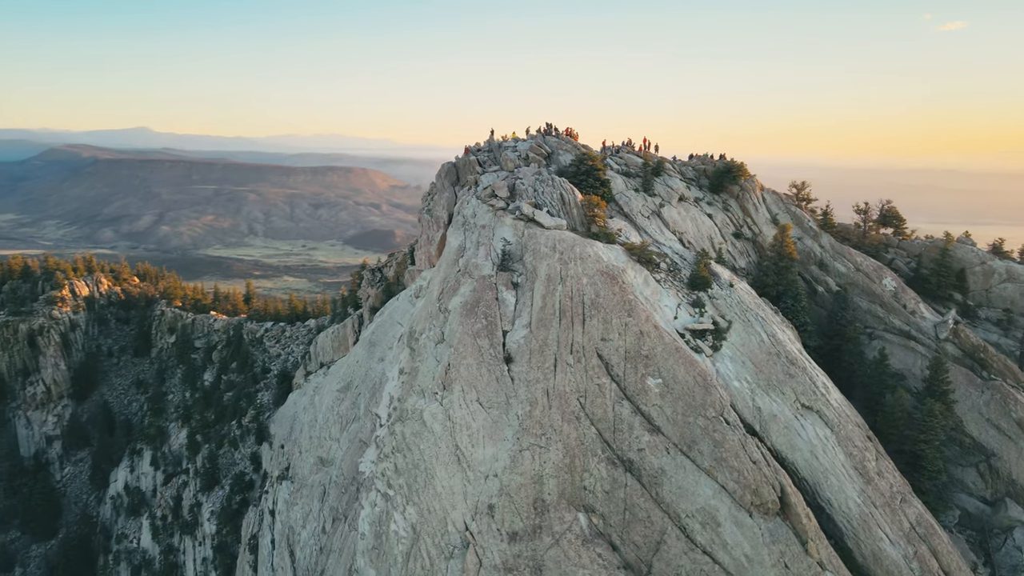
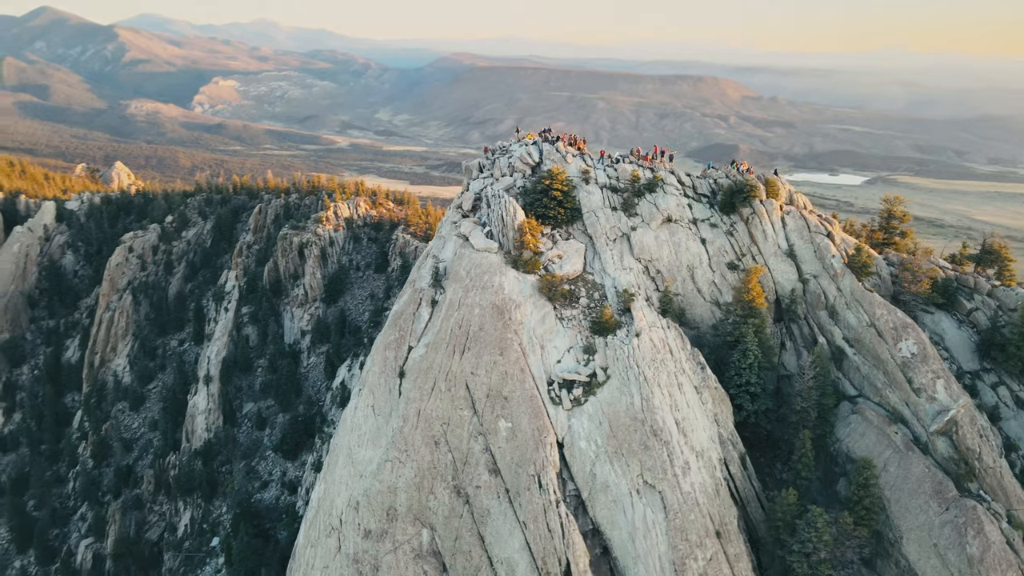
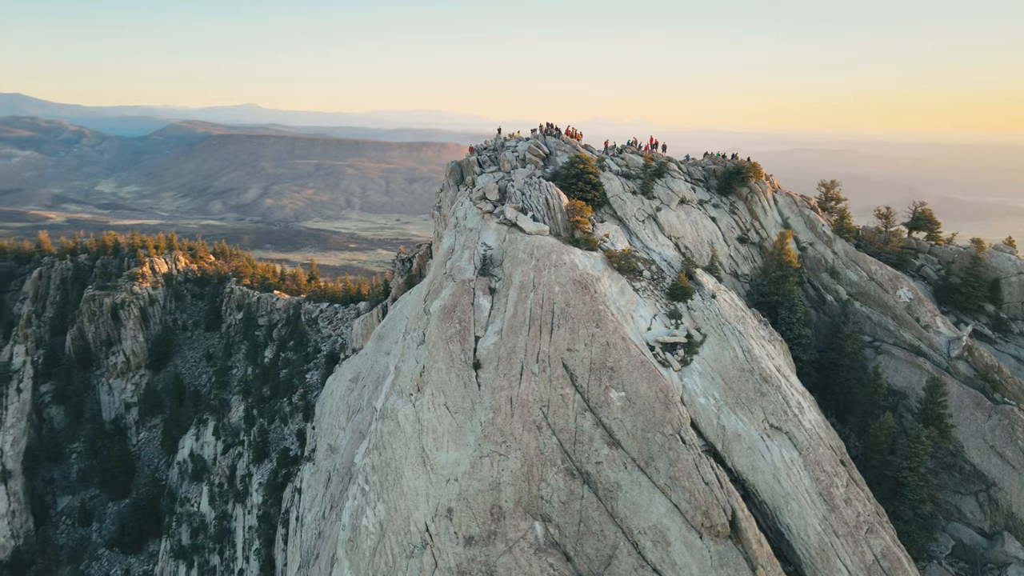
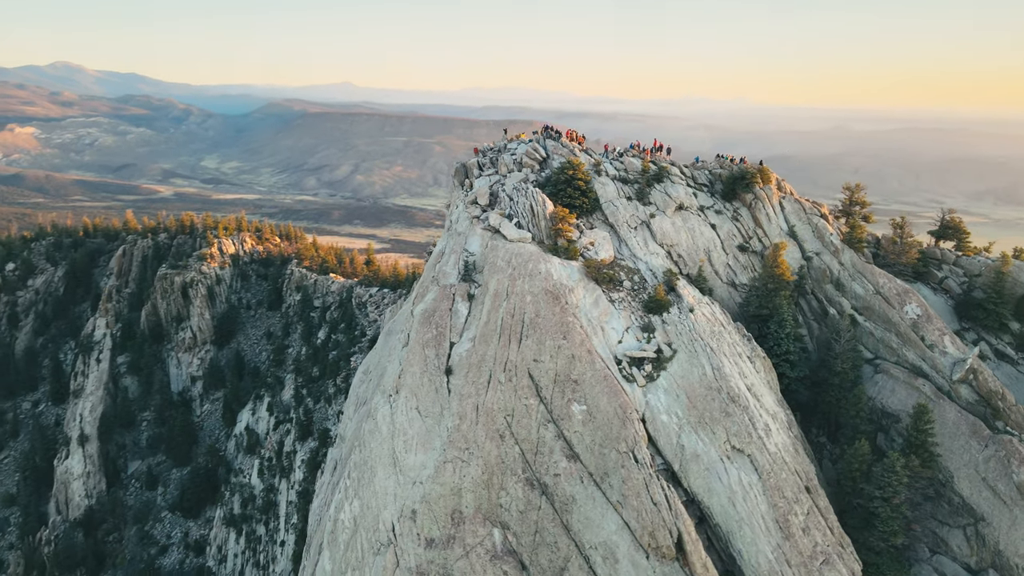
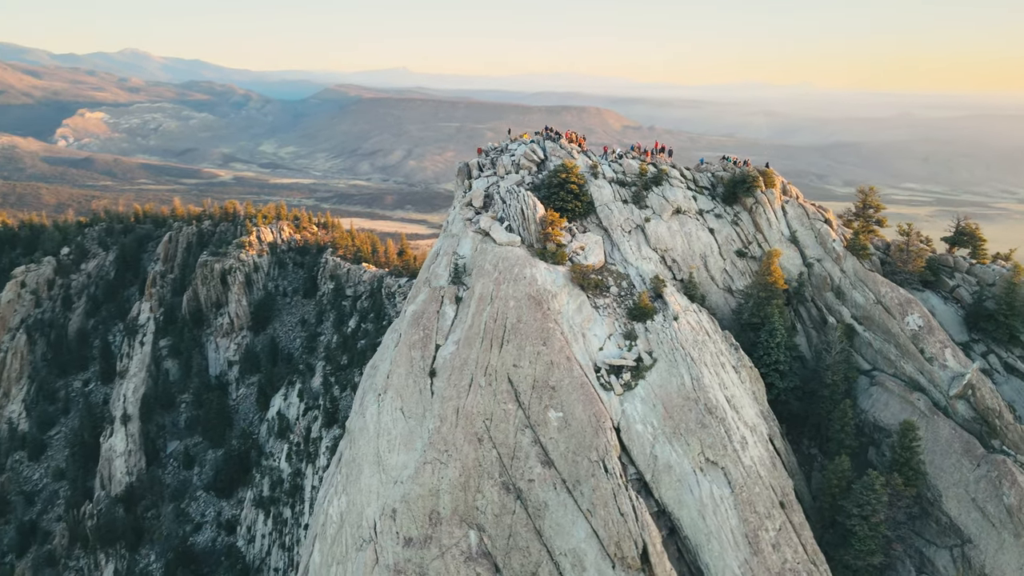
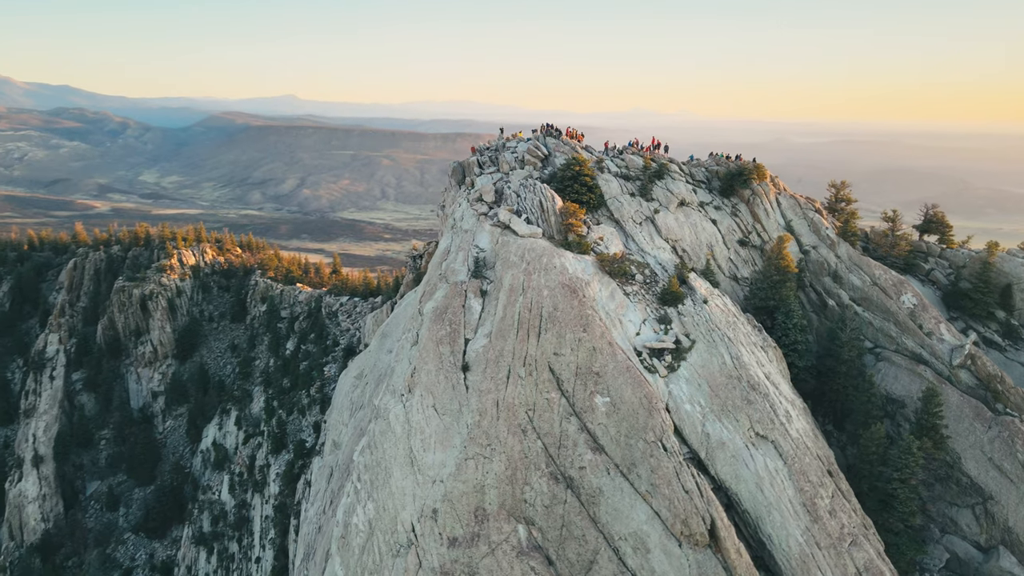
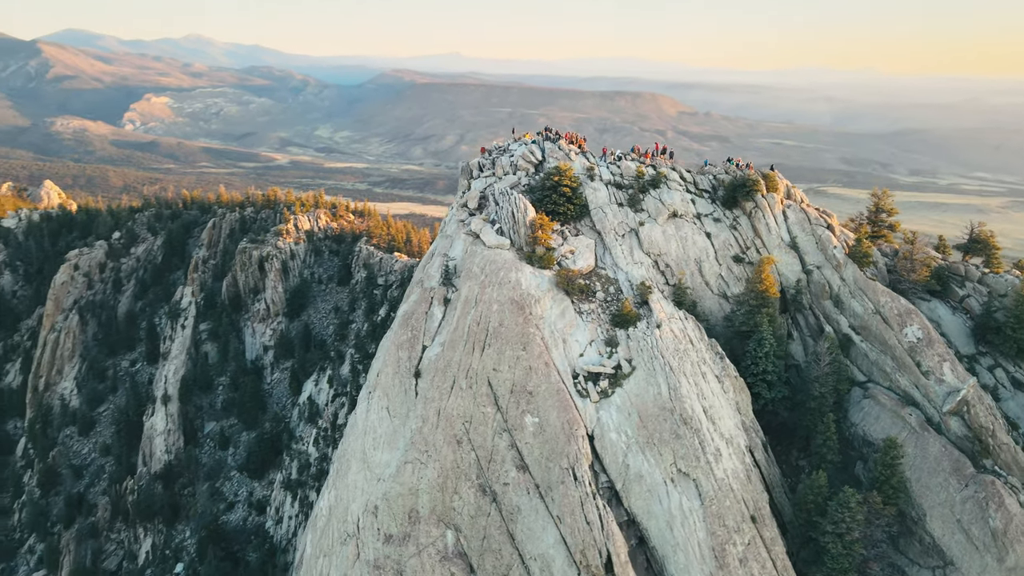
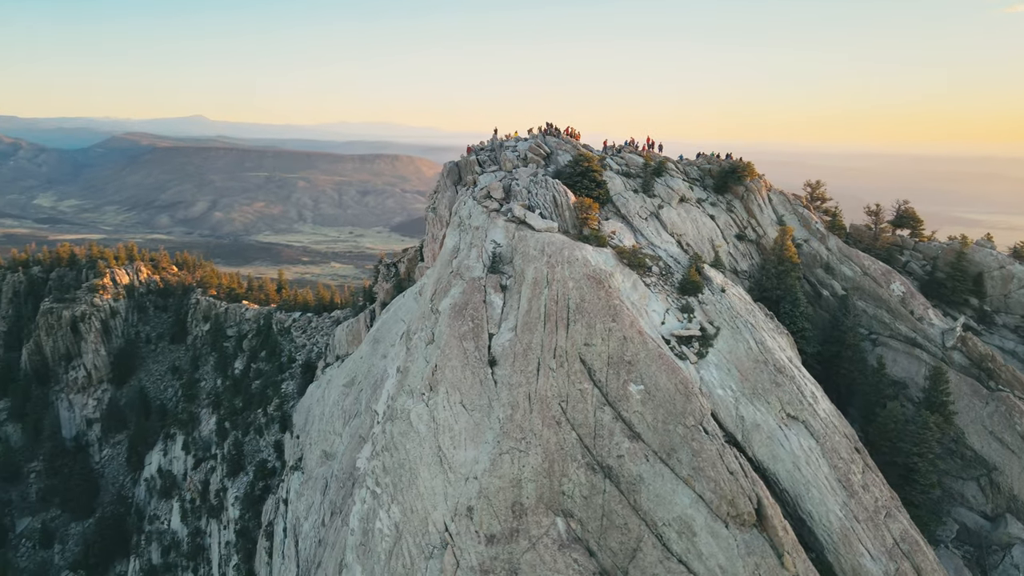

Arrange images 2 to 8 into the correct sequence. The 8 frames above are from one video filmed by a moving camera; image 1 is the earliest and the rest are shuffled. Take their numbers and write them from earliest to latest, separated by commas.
8, 3, 6, 4, 5, 7, 2
